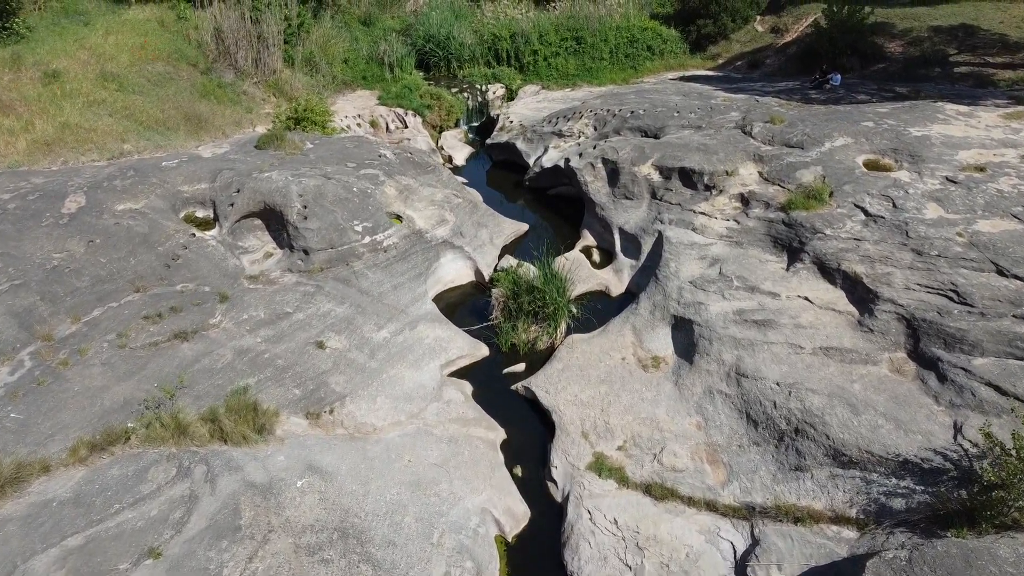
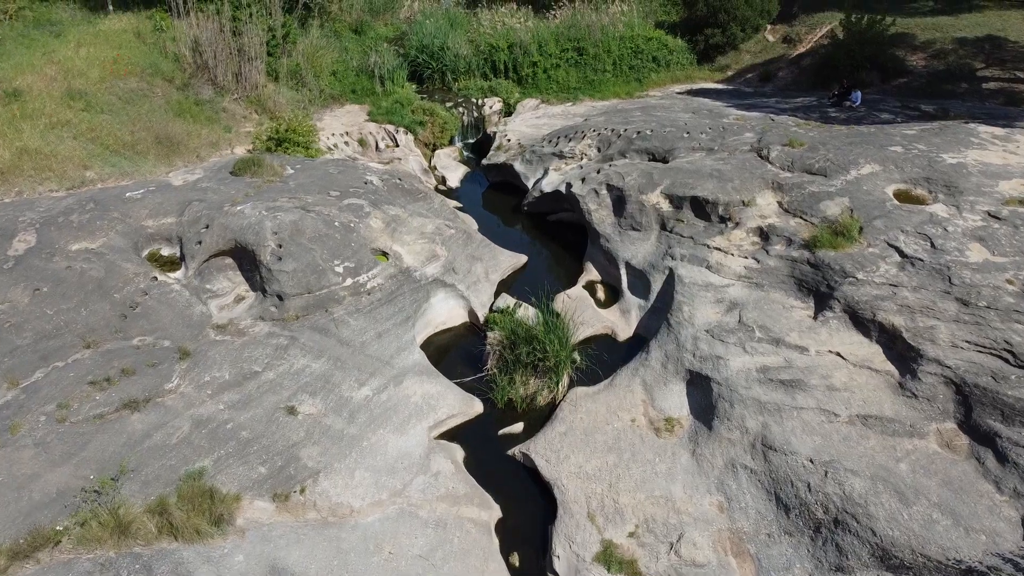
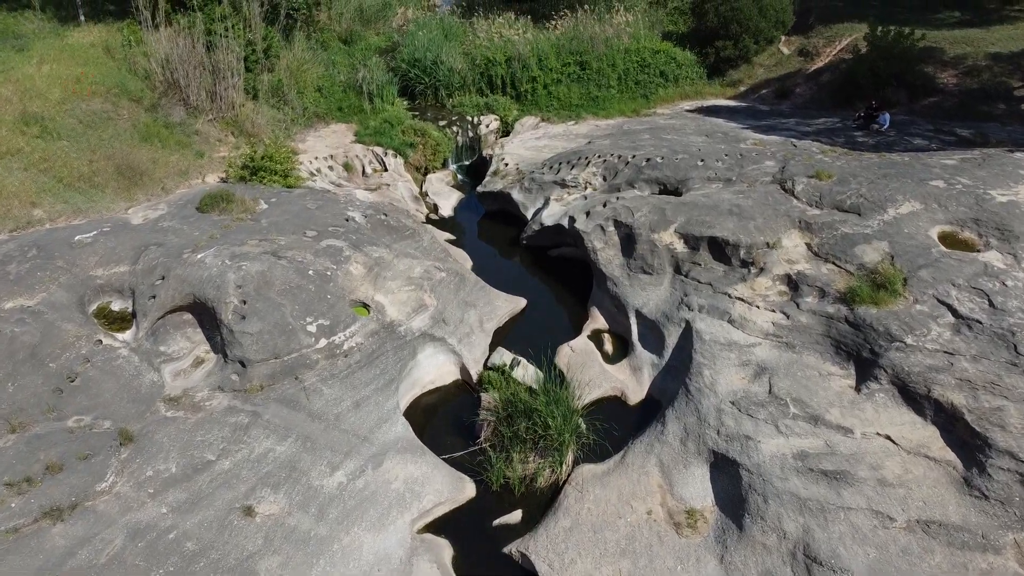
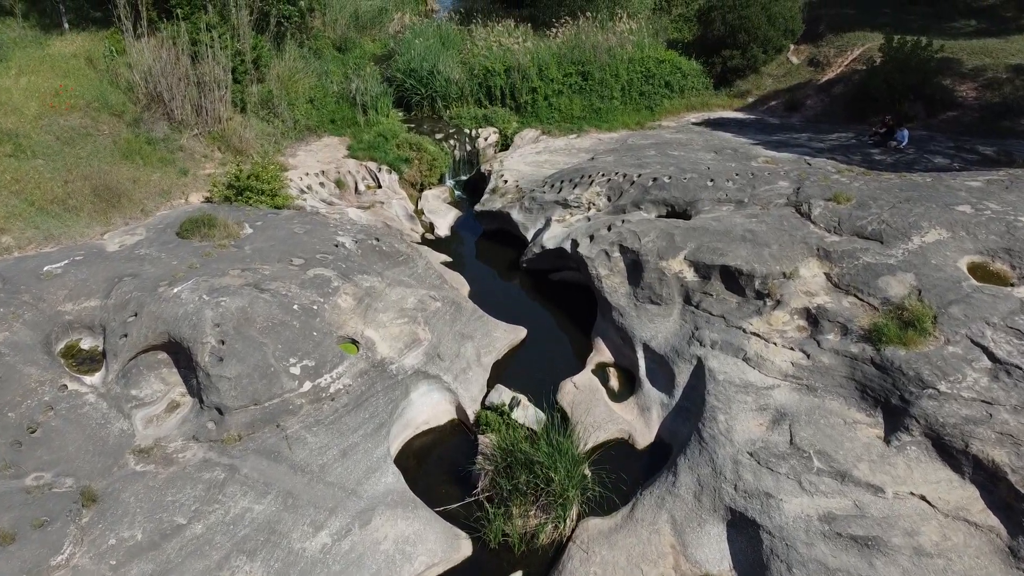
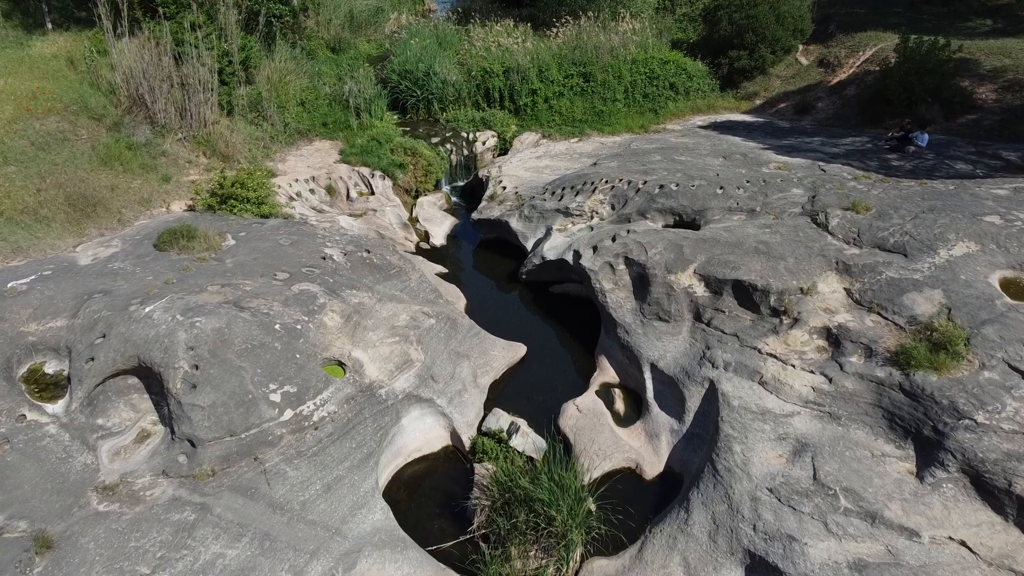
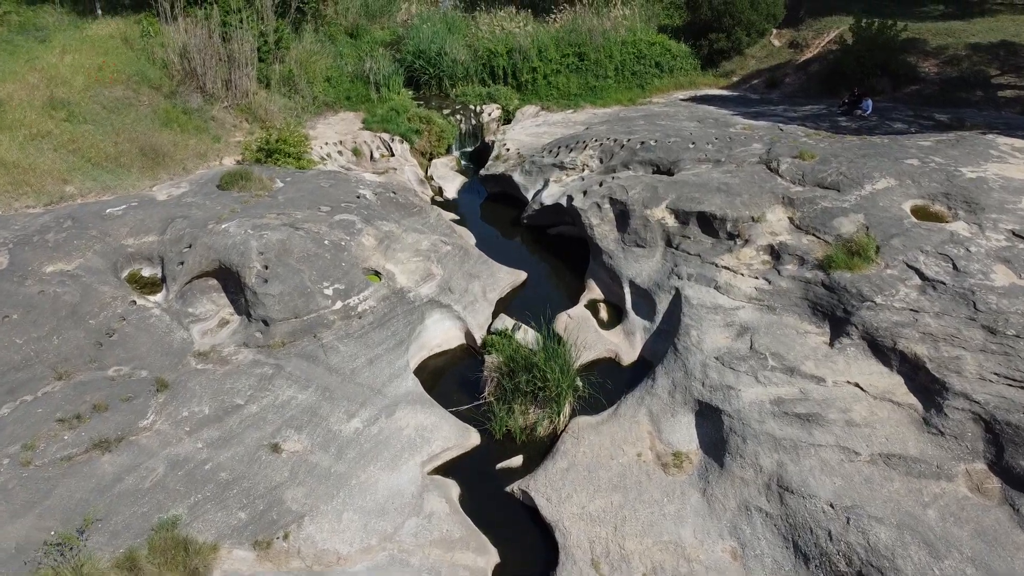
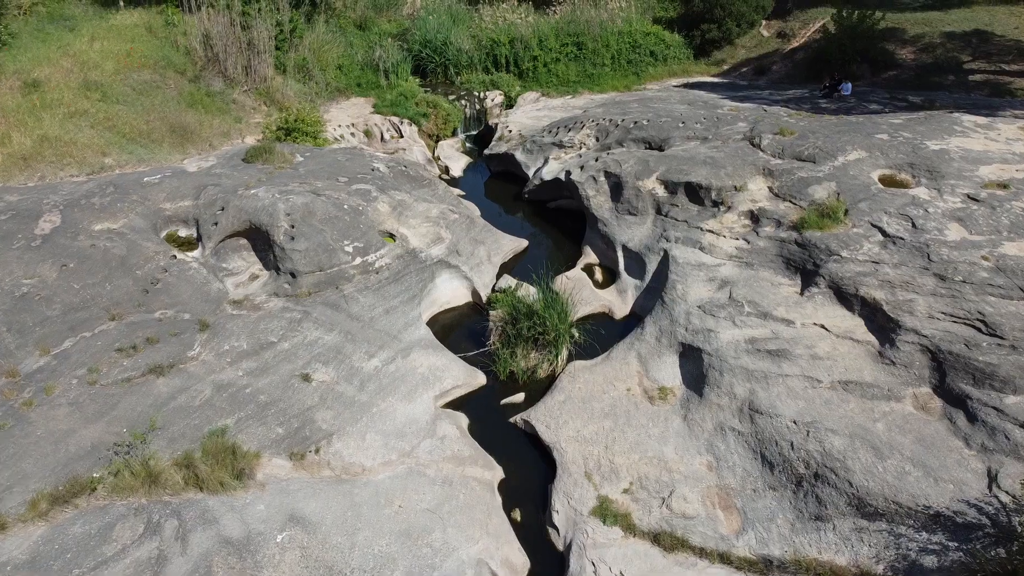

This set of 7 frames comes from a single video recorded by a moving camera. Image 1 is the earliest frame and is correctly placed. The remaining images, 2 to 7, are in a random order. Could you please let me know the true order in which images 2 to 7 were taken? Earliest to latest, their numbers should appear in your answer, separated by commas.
7, 2, 6, 3, 4, 5
